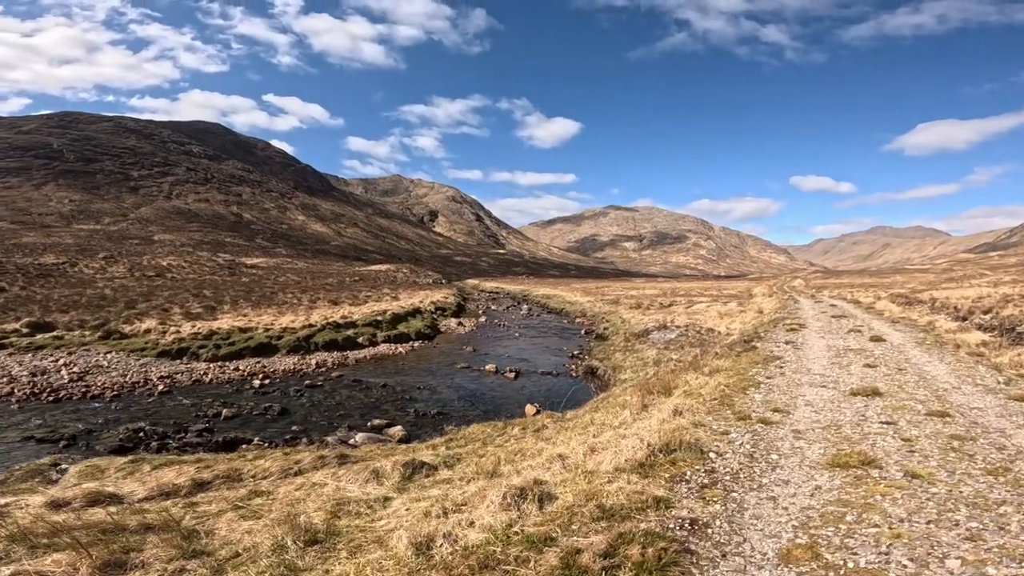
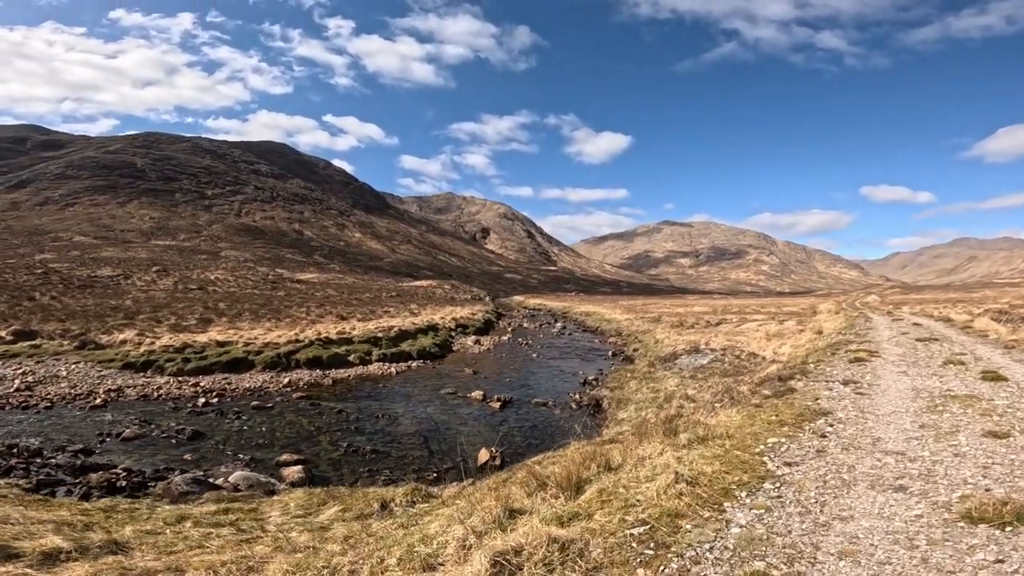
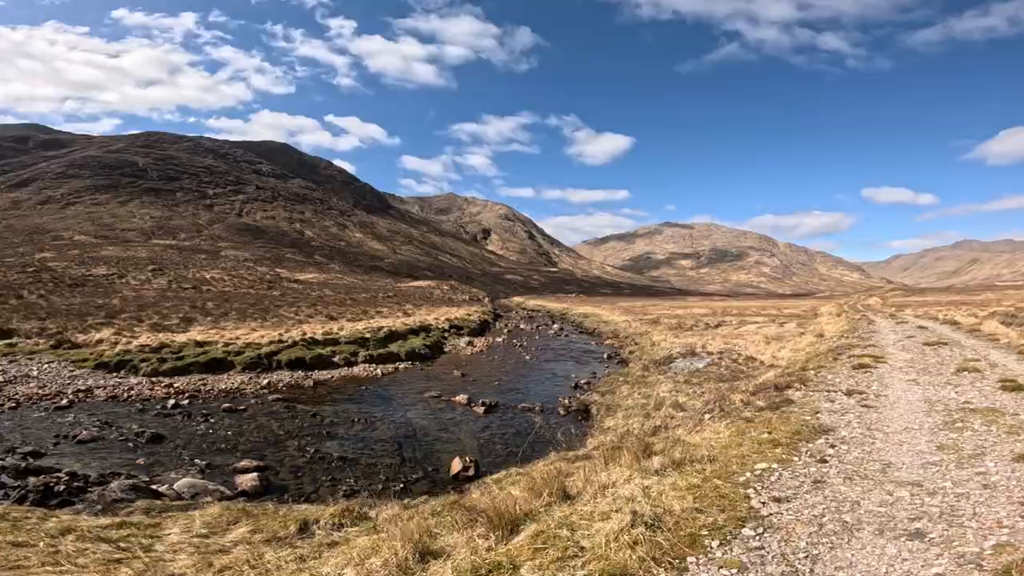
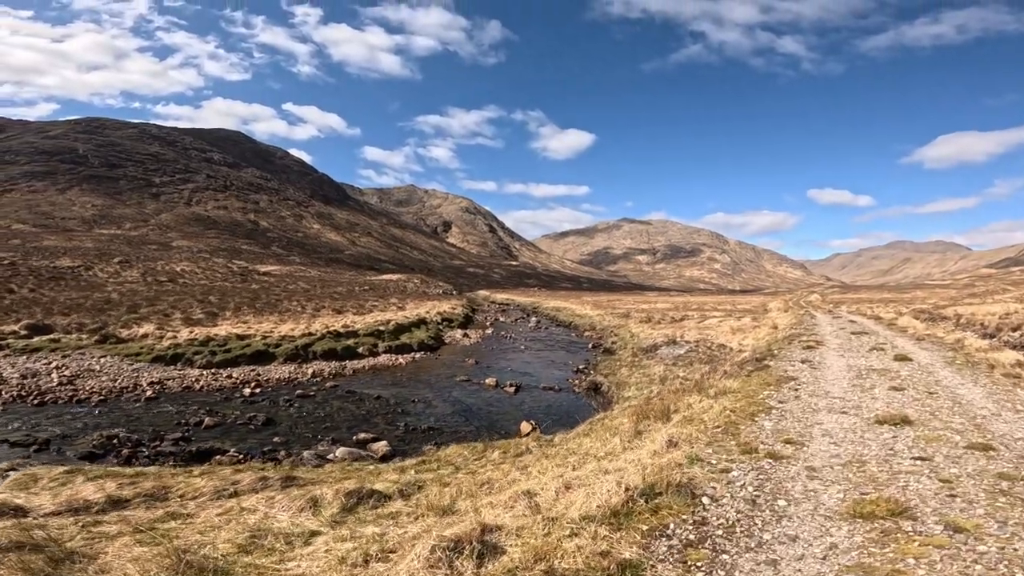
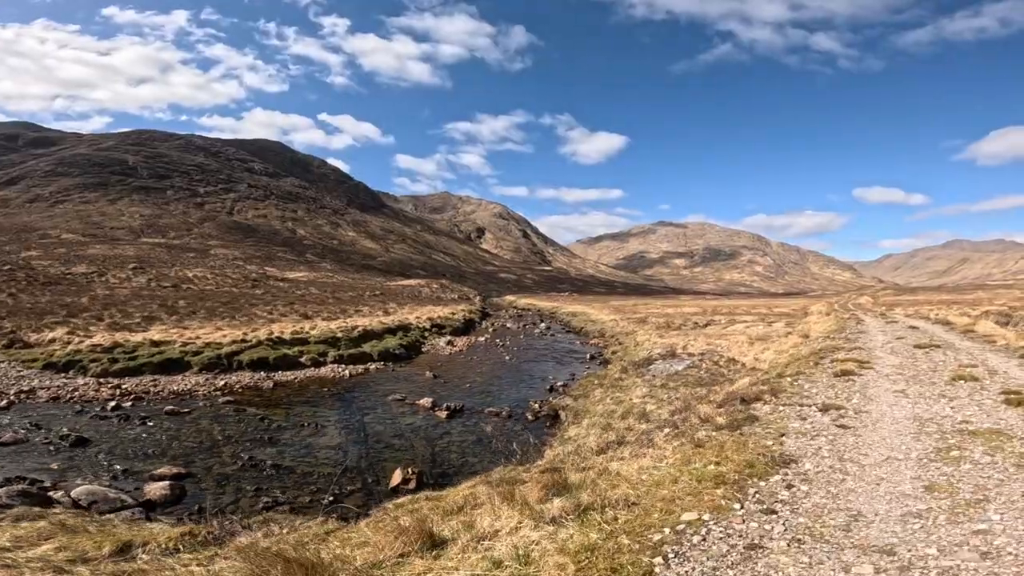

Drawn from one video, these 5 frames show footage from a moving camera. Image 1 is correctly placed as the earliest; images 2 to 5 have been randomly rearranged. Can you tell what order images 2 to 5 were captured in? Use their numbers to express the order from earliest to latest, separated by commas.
4, 2, 3, 5
